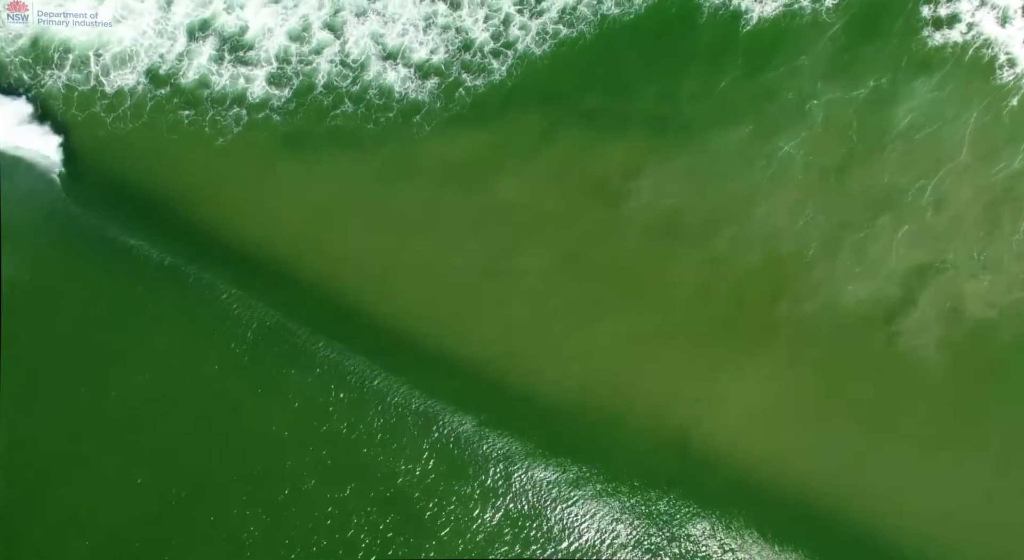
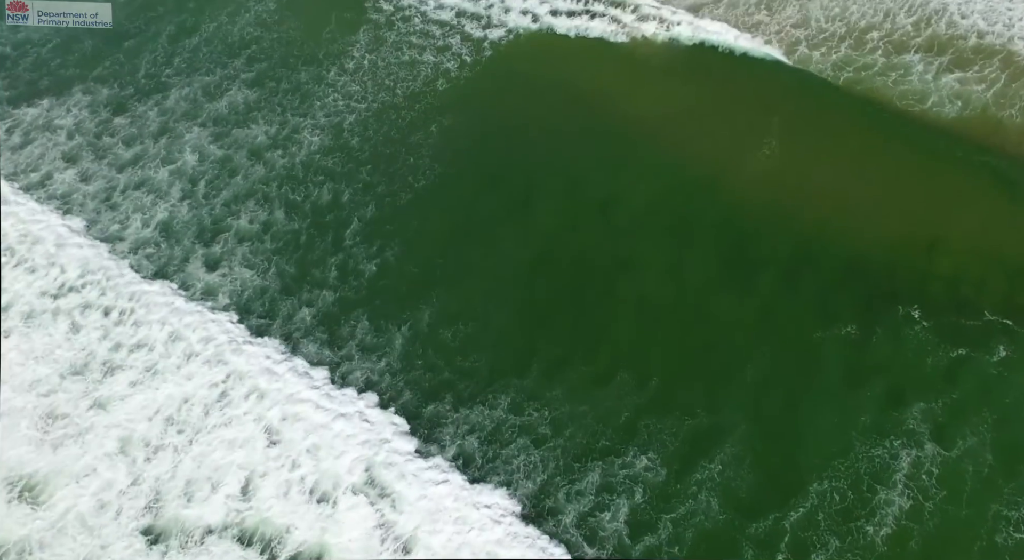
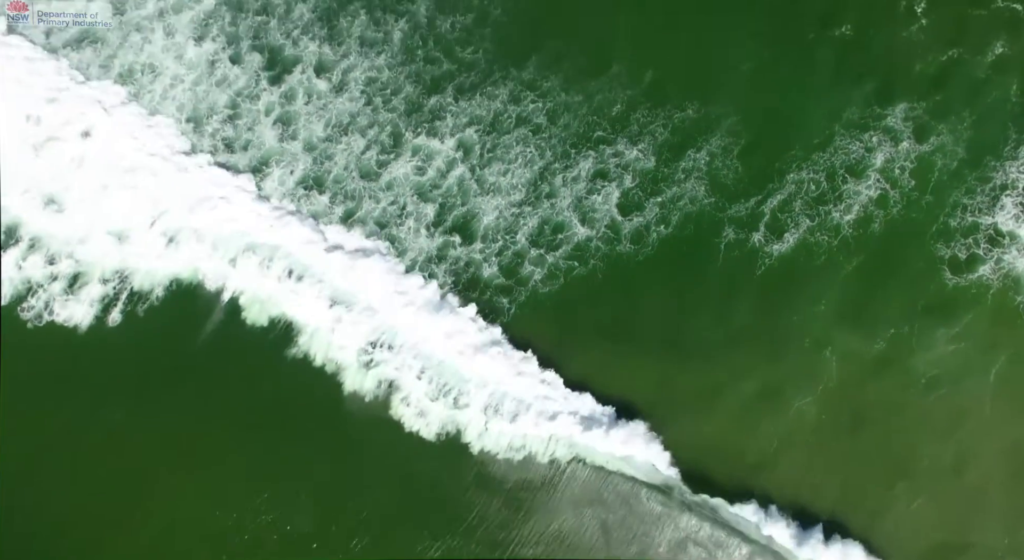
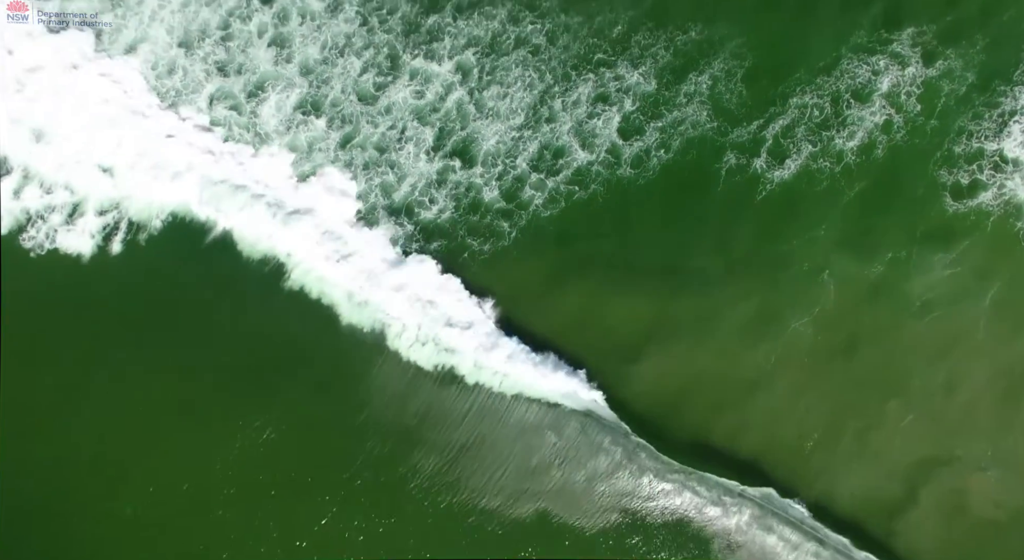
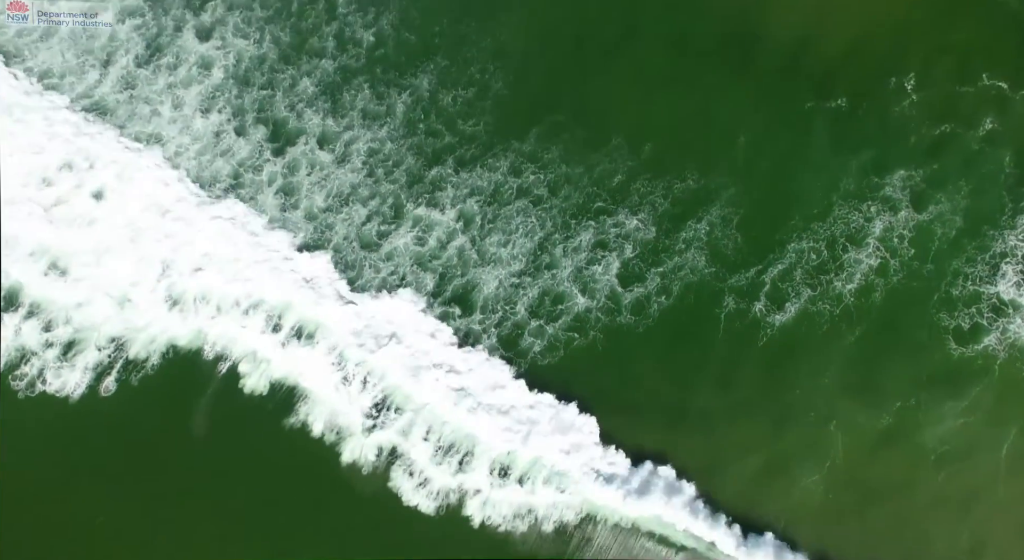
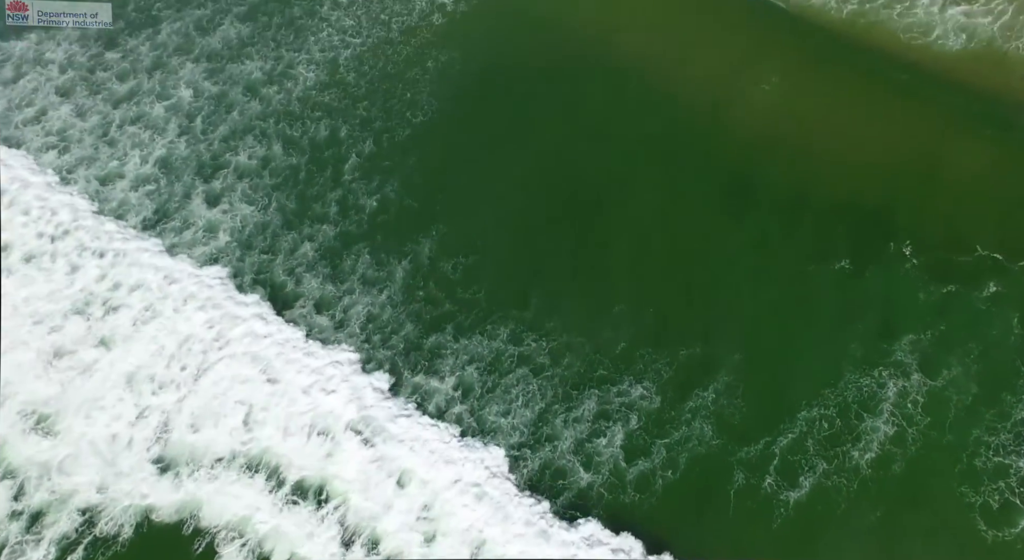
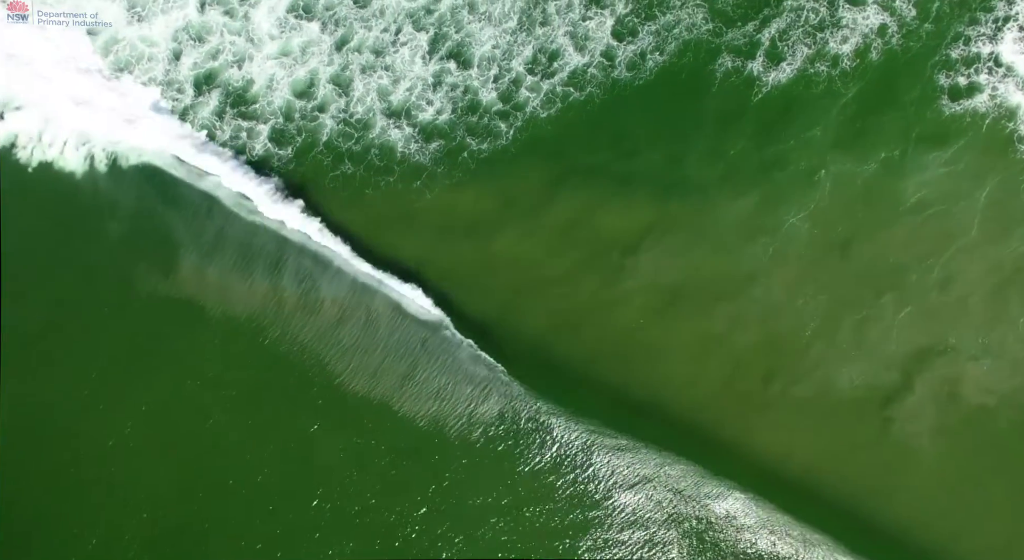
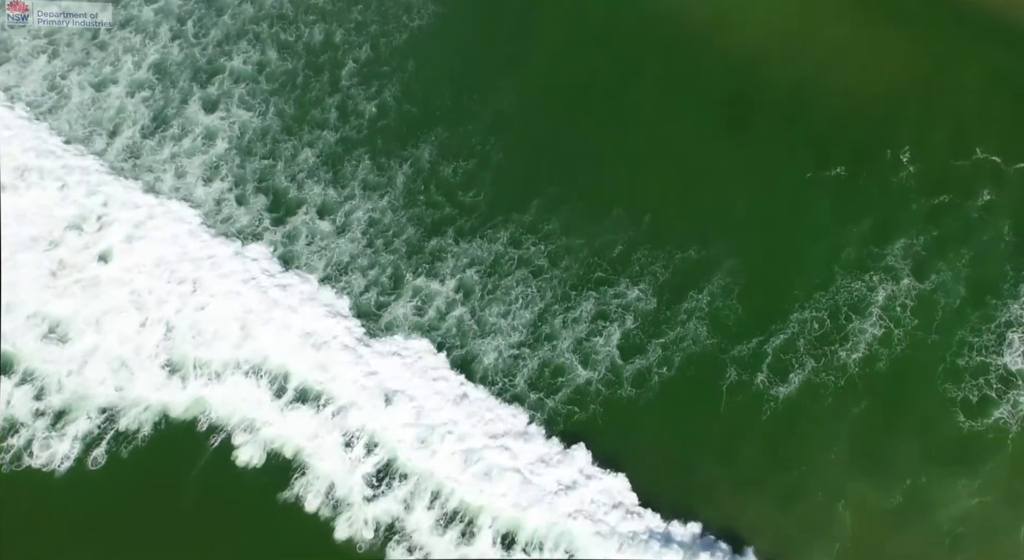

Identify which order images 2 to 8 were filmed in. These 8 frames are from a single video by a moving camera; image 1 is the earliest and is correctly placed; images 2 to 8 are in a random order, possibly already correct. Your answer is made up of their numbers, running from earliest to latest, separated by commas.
7, 4, 3, 5, 8, 6, 2
